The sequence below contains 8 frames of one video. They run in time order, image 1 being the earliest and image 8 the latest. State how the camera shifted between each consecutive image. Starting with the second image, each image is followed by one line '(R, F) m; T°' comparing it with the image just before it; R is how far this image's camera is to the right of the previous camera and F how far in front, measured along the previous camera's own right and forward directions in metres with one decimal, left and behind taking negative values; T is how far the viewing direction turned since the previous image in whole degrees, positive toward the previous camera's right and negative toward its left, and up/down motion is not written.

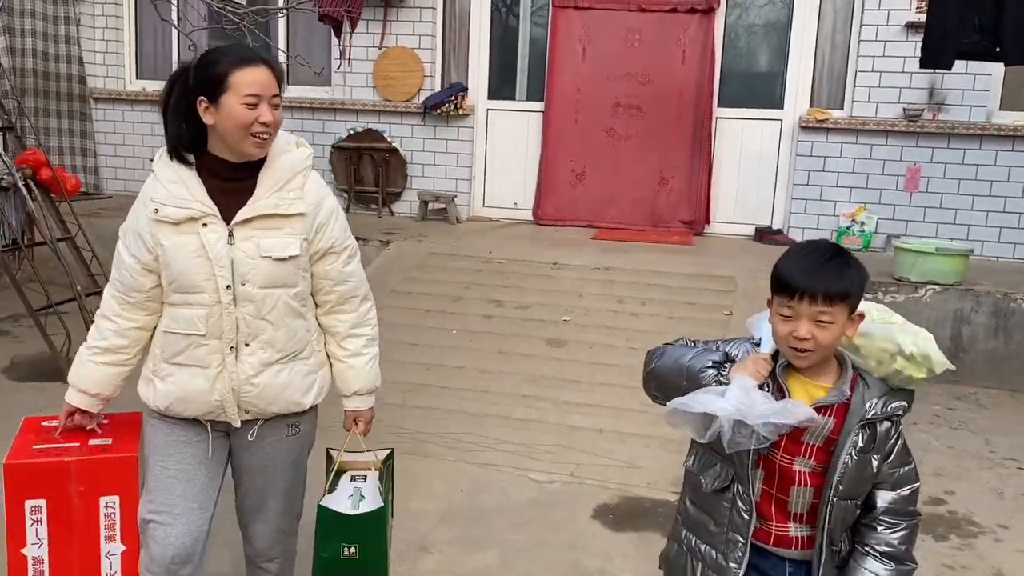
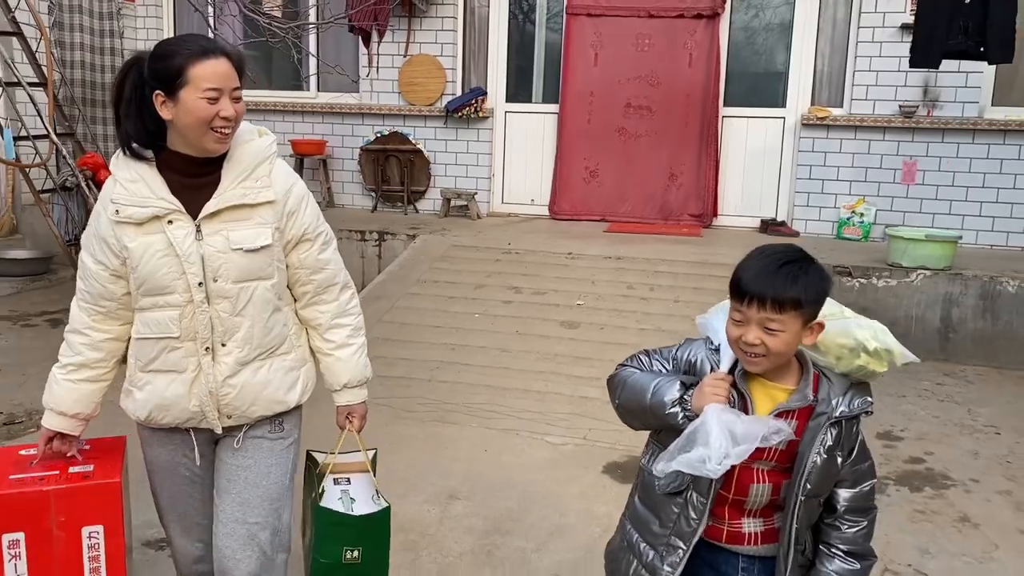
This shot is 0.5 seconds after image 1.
(0.0, -0.5) m; -1°
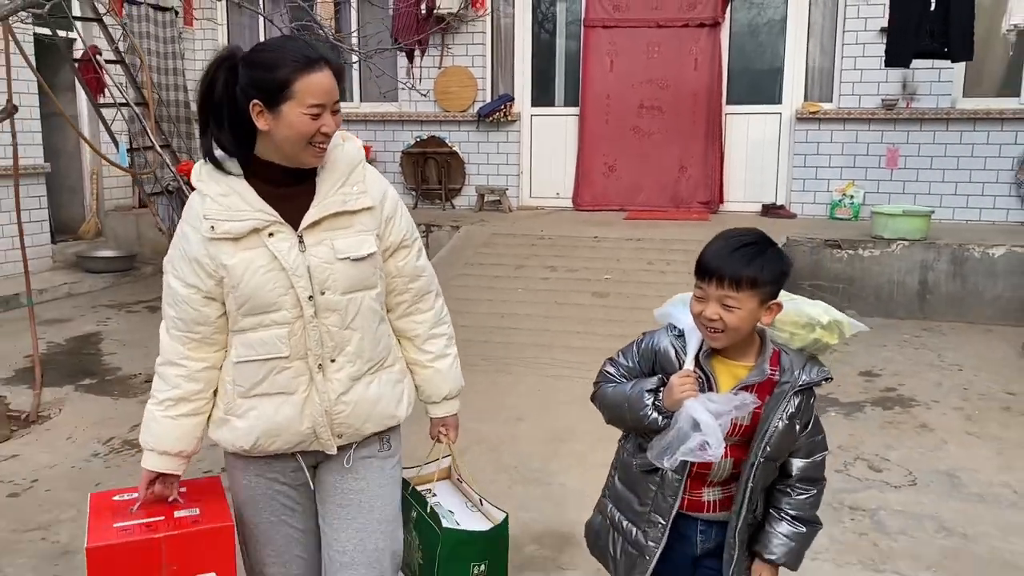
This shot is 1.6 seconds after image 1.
(-0.2, -1.0) m; -1°
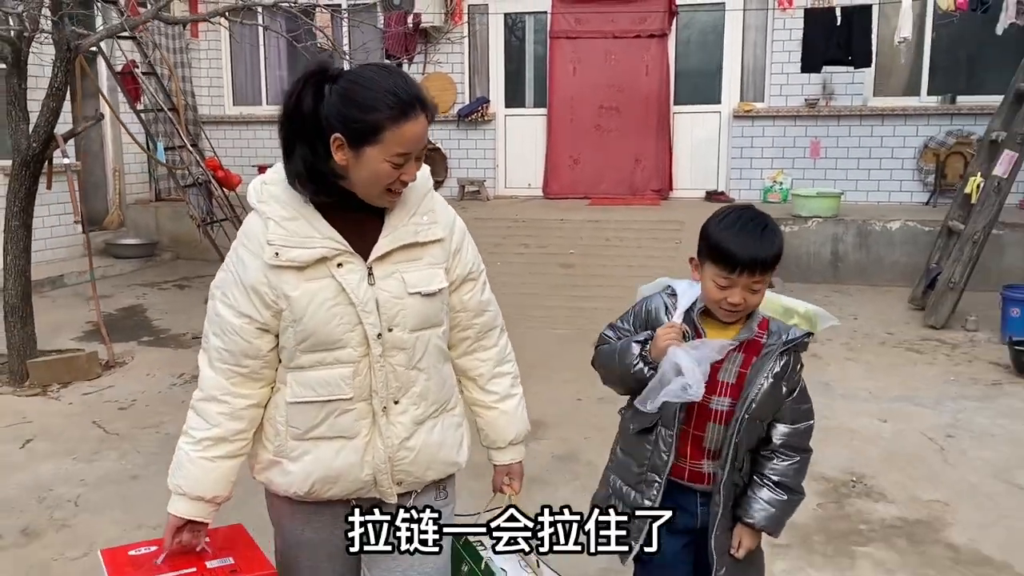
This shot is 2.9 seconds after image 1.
(-0.1, -1.3) m; +2°
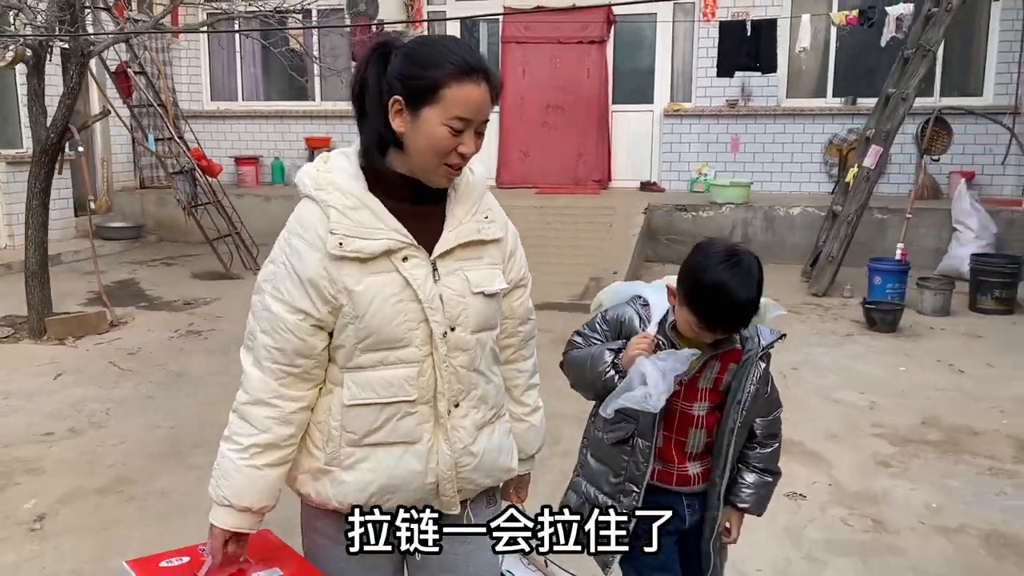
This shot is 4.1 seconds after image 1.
(+0.2, -1.1) m; +2°
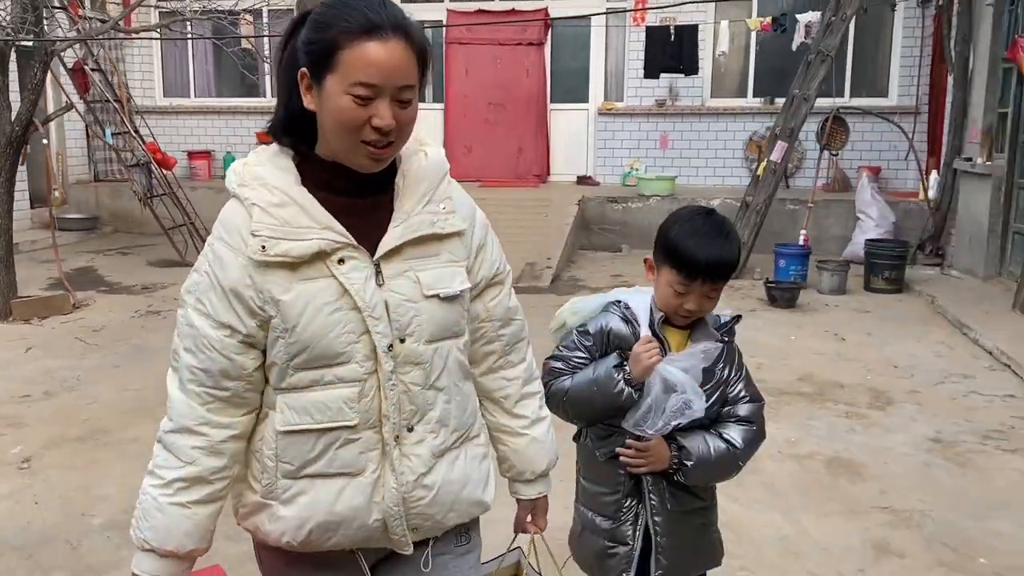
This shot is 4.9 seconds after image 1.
(+0.1, -0.6) m; +3°
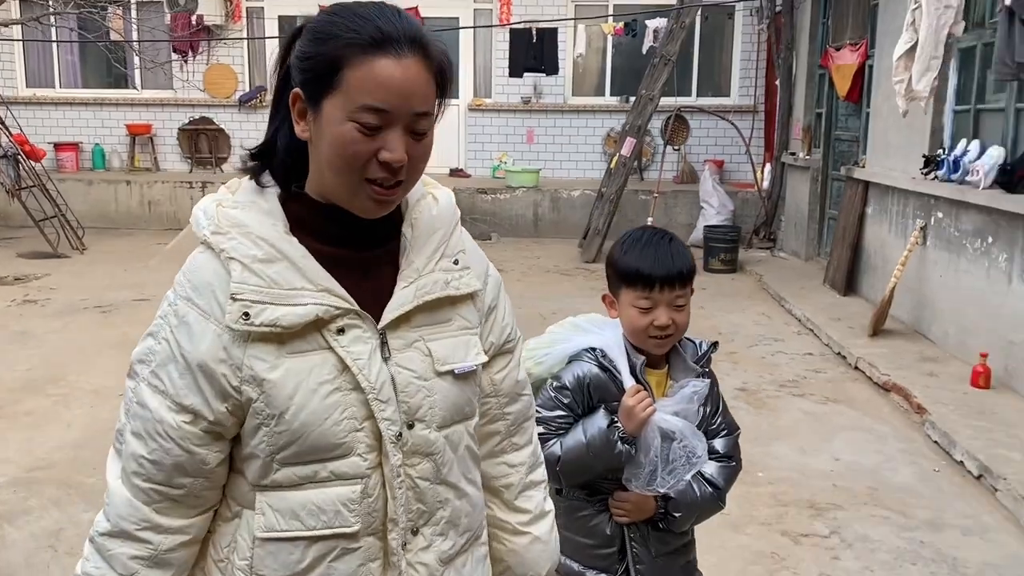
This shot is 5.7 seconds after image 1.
(+0.1, -0.6) m; +8°
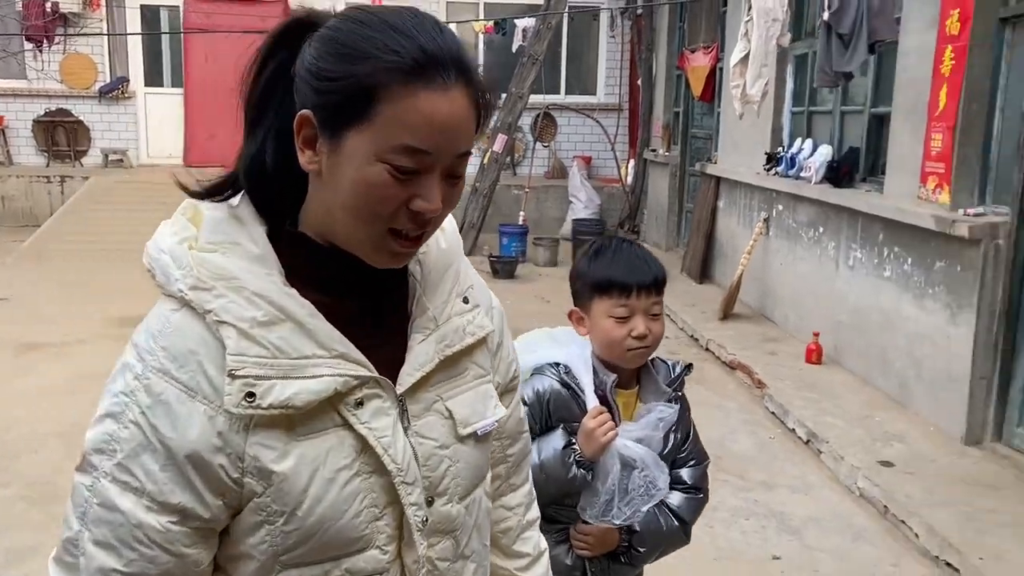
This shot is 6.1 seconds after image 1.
(0.0, -0.2) m; +8°
